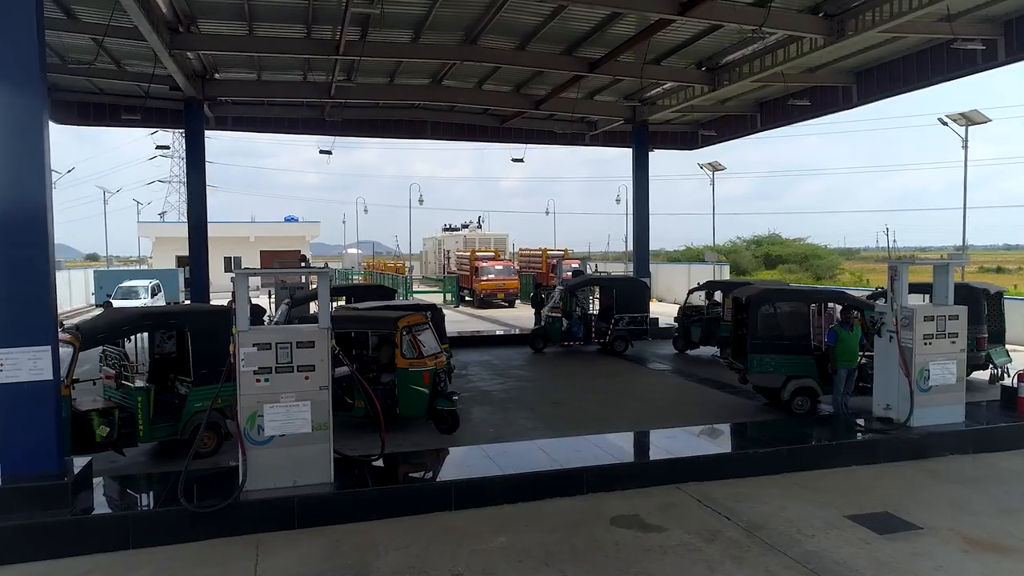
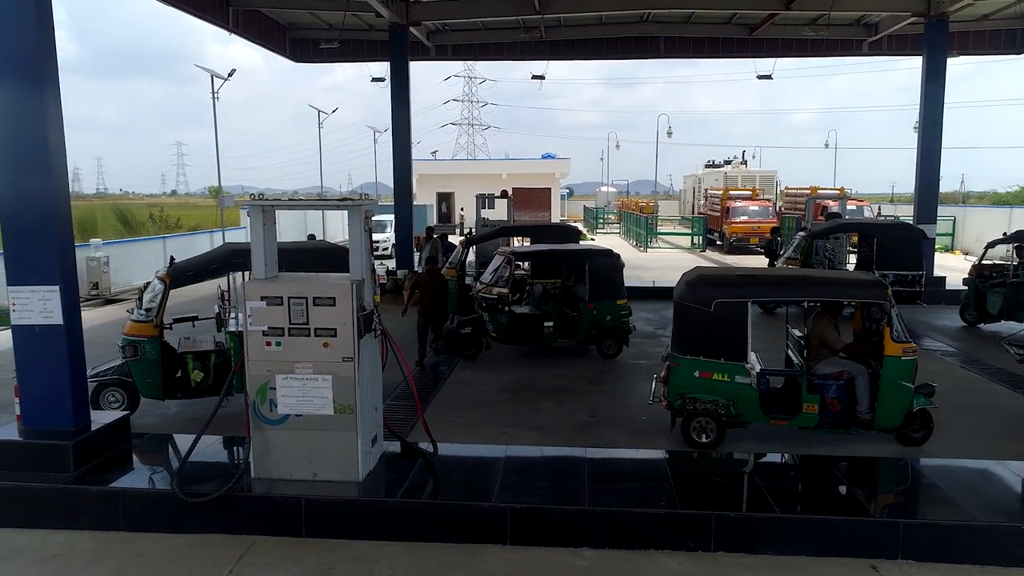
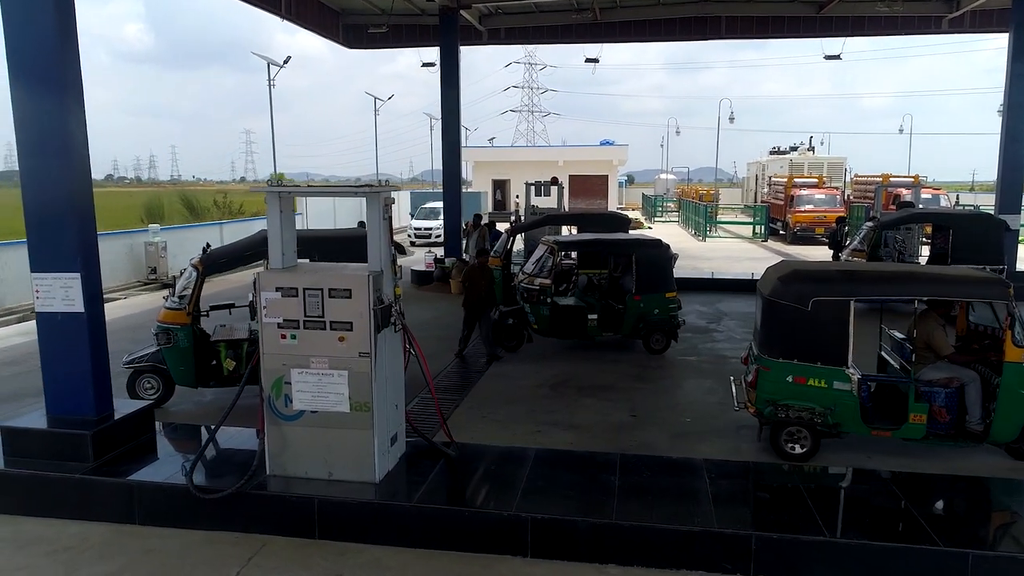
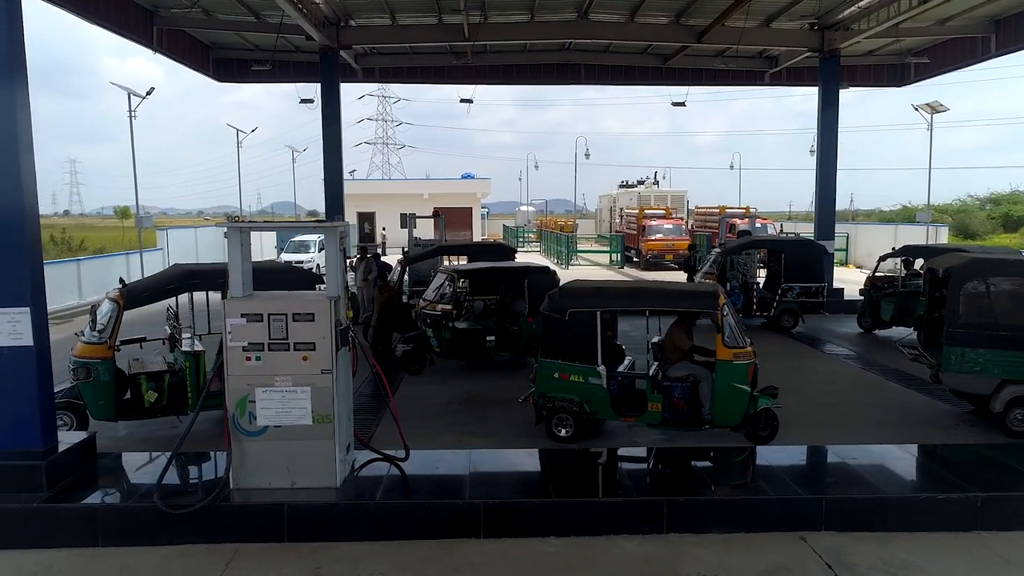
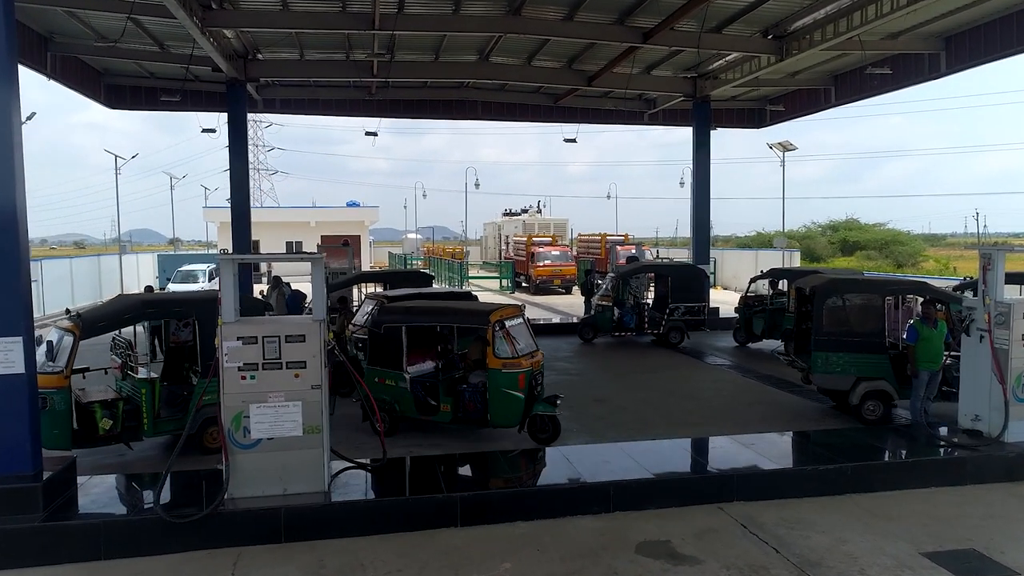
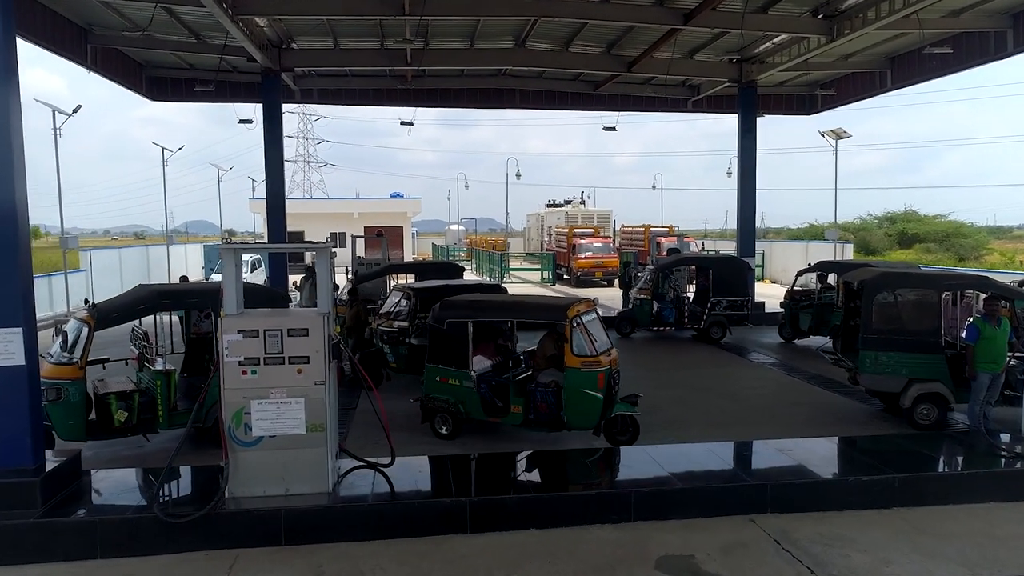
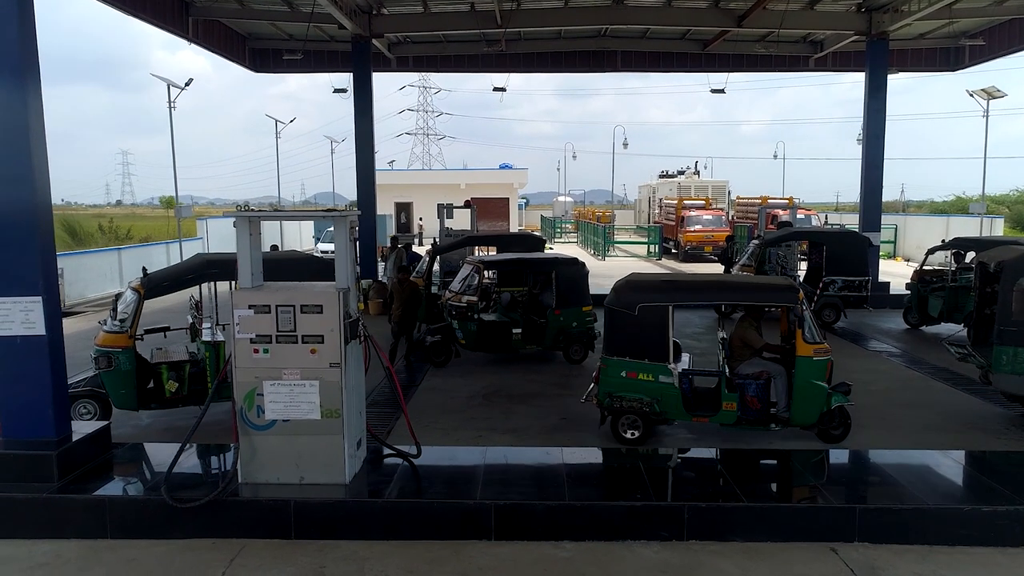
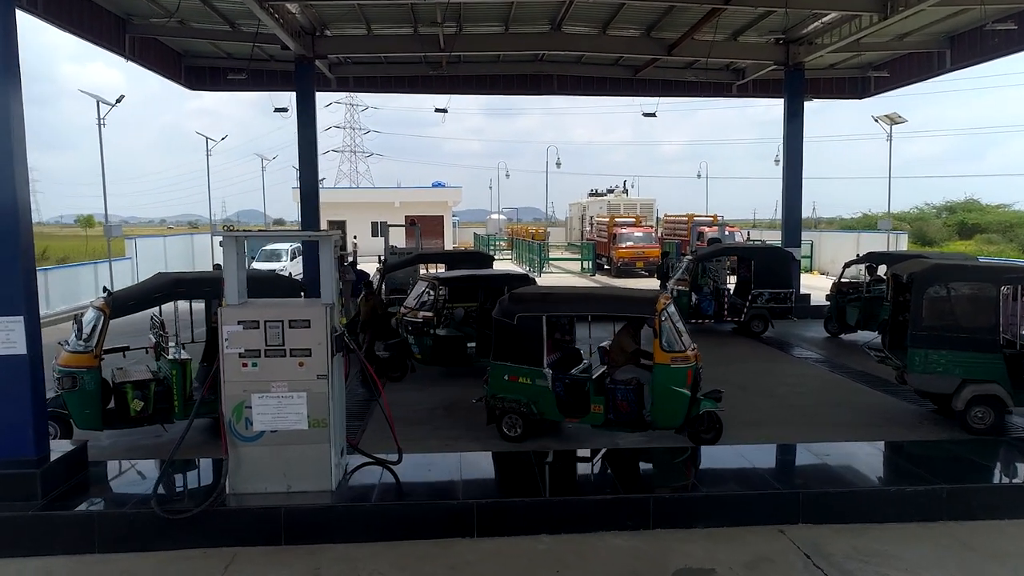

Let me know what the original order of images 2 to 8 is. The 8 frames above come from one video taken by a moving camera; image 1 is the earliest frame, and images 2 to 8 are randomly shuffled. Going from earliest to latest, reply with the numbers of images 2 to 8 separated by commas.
5, 6, 8, 4, 7, 2, 3
